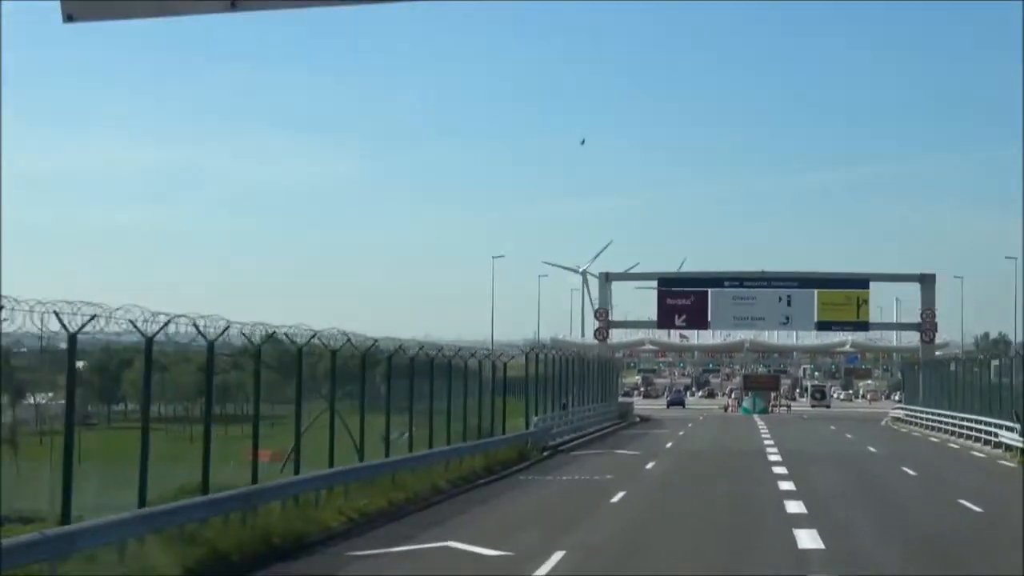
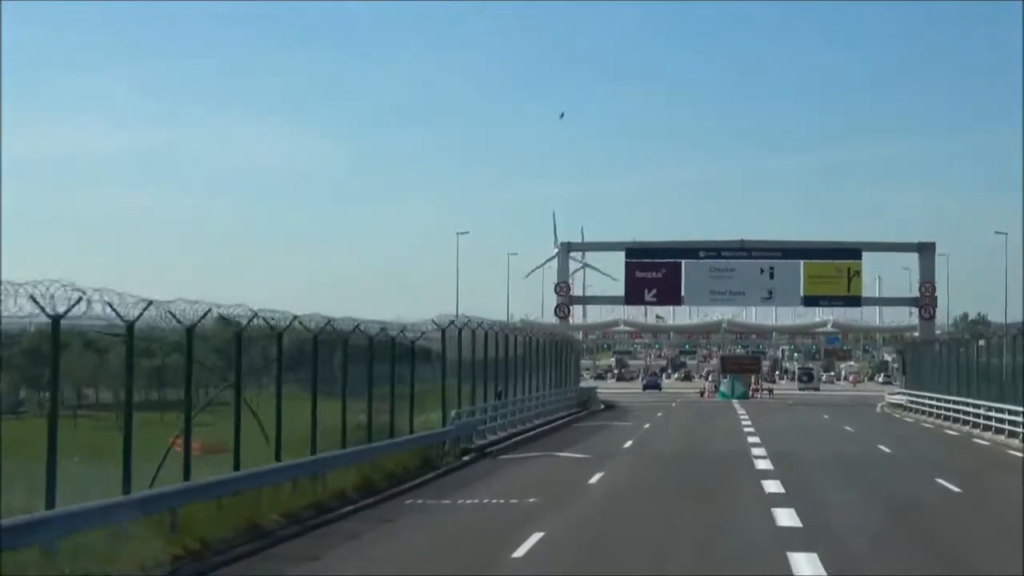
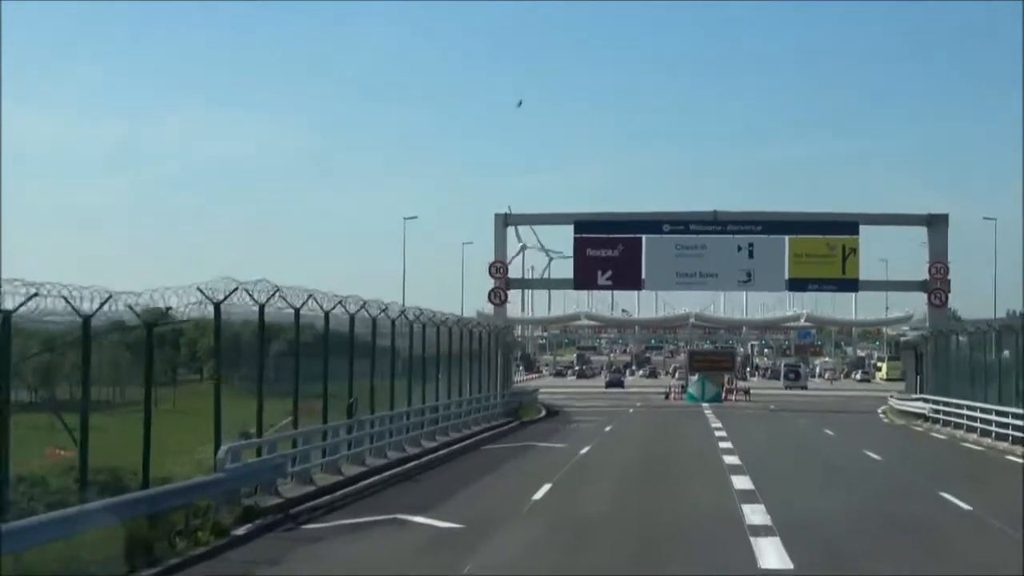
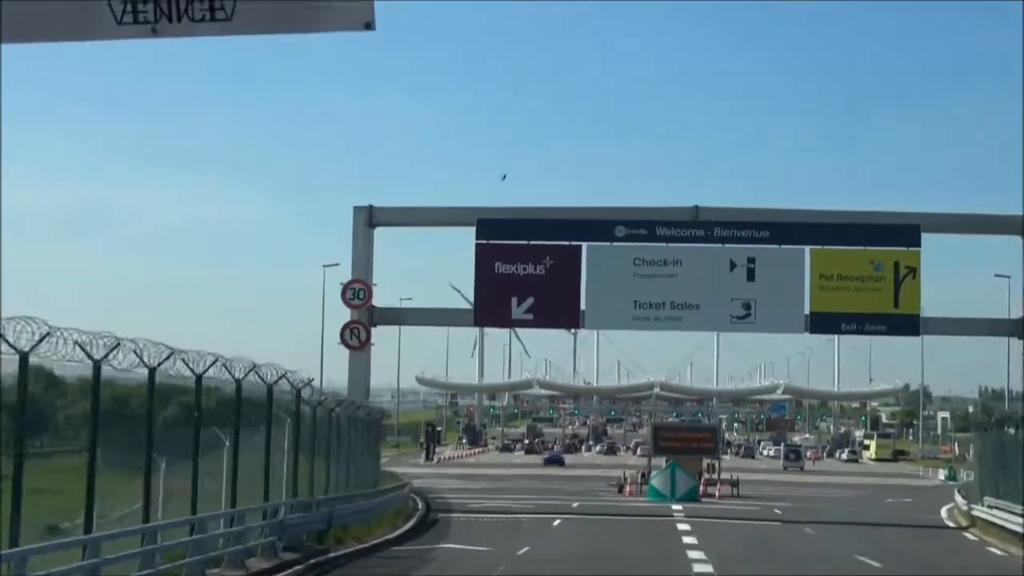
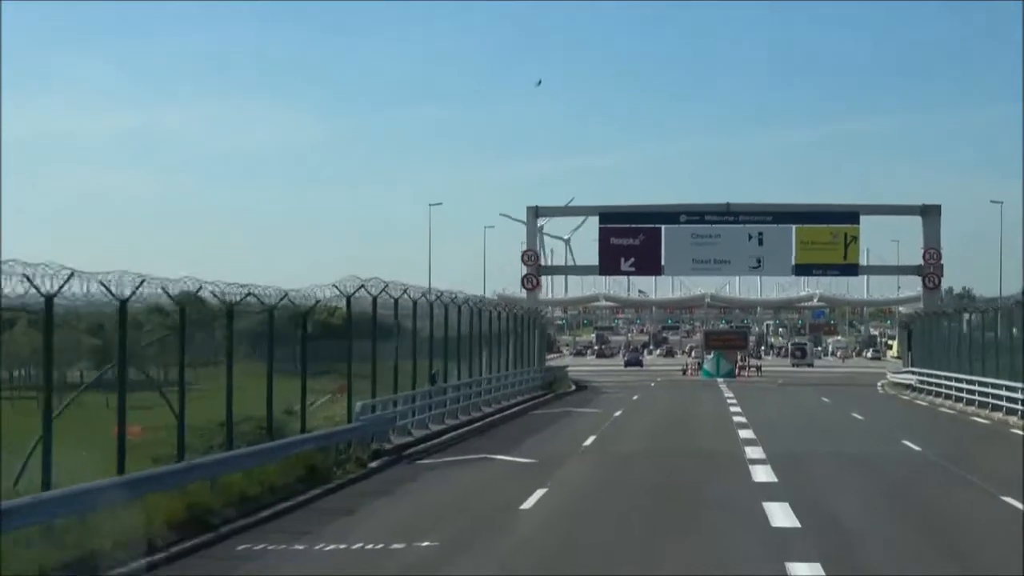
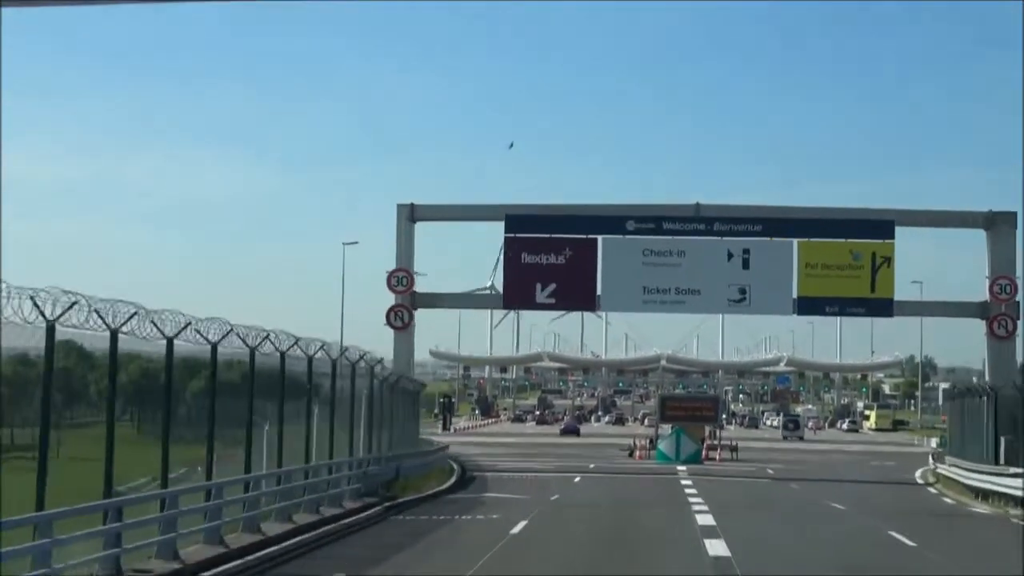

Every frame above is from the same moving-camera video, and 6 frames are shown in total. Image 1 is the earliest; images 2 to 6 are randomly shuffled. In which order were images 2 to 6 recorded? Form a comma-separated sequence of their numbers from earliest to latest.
2, 5, 3, 6, 4
